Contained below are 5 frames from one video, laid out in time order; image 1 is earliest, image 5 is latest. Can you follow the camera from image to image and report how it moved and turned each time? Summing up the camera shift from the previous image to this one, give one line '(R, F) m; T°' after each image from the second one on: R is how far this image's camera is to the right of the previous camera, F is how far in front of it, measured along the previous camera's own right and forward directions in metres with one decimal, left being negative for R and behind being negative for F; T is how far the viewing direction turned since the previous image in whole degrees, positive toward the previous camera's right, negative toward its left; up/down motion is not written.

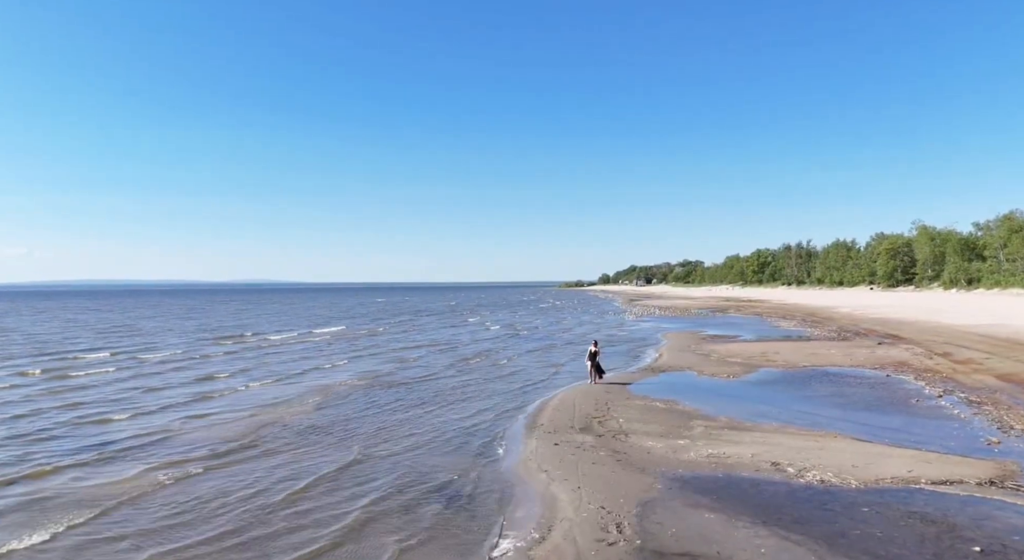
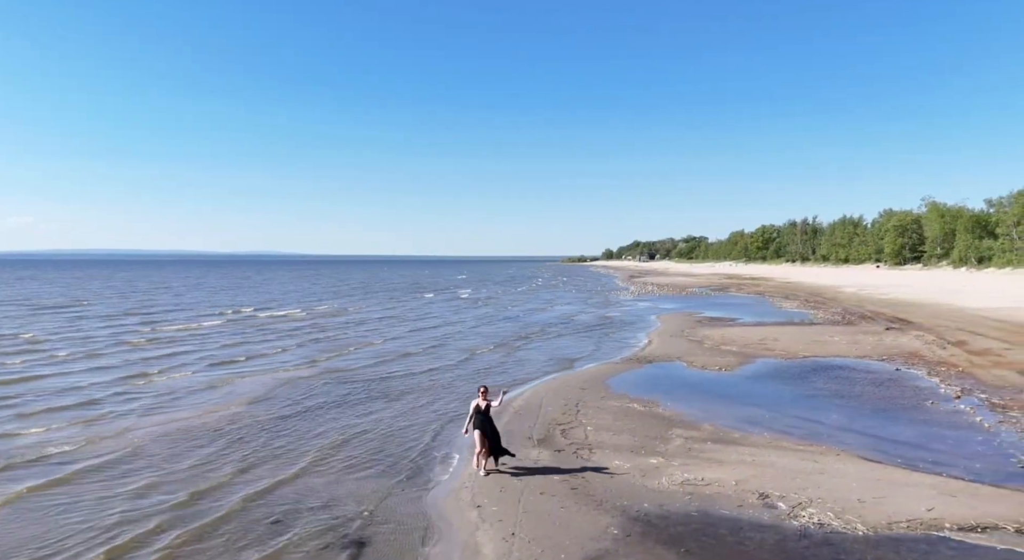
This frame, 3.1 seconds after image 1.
(+0.9, +1.8) m; 0°
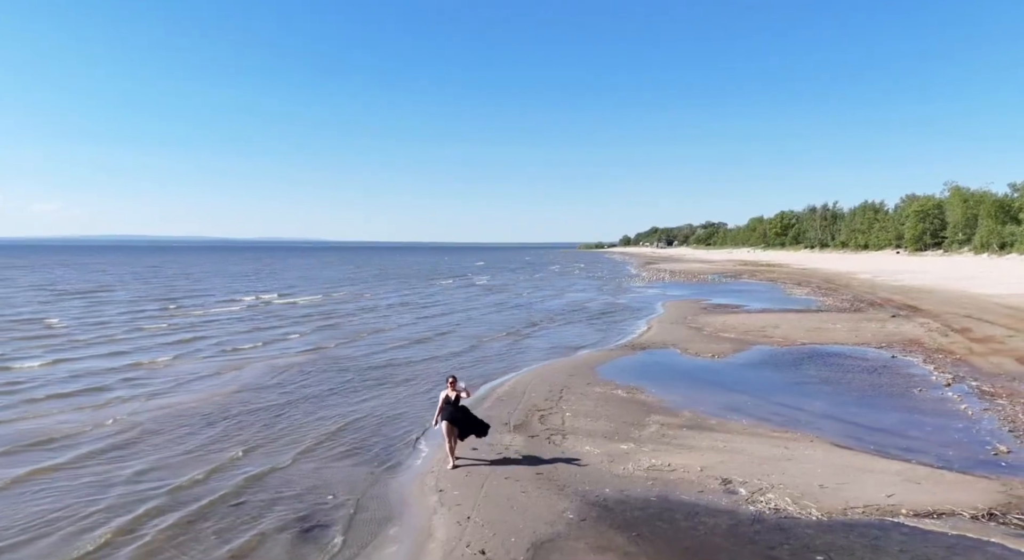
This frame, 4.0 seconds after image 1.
(+0.7, -0.1) m; -2°
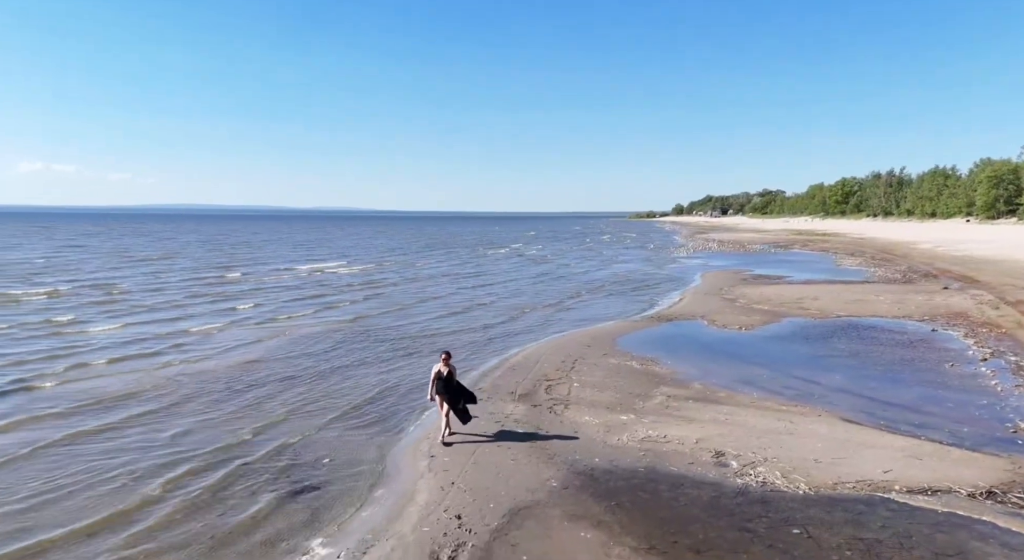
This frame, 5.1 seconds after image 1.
(+0.7, 0.0) m; -5°
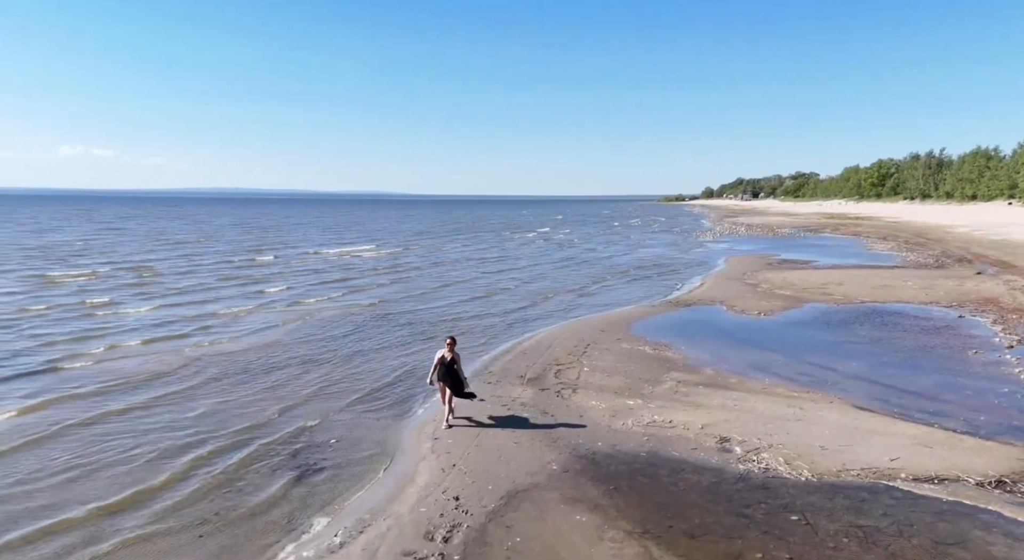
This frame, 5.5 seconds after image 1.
(+0.3, 0.0) m; -3°
